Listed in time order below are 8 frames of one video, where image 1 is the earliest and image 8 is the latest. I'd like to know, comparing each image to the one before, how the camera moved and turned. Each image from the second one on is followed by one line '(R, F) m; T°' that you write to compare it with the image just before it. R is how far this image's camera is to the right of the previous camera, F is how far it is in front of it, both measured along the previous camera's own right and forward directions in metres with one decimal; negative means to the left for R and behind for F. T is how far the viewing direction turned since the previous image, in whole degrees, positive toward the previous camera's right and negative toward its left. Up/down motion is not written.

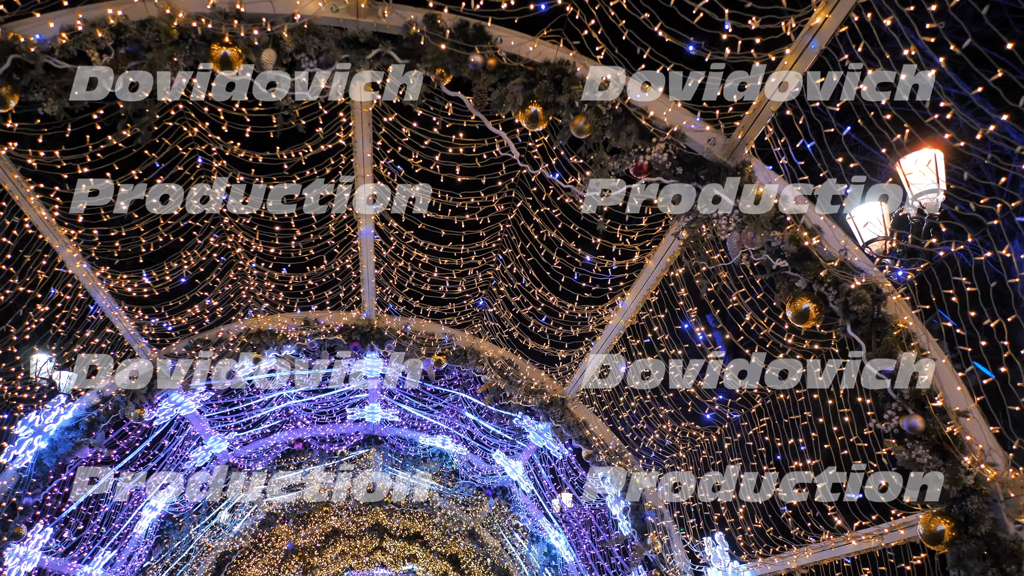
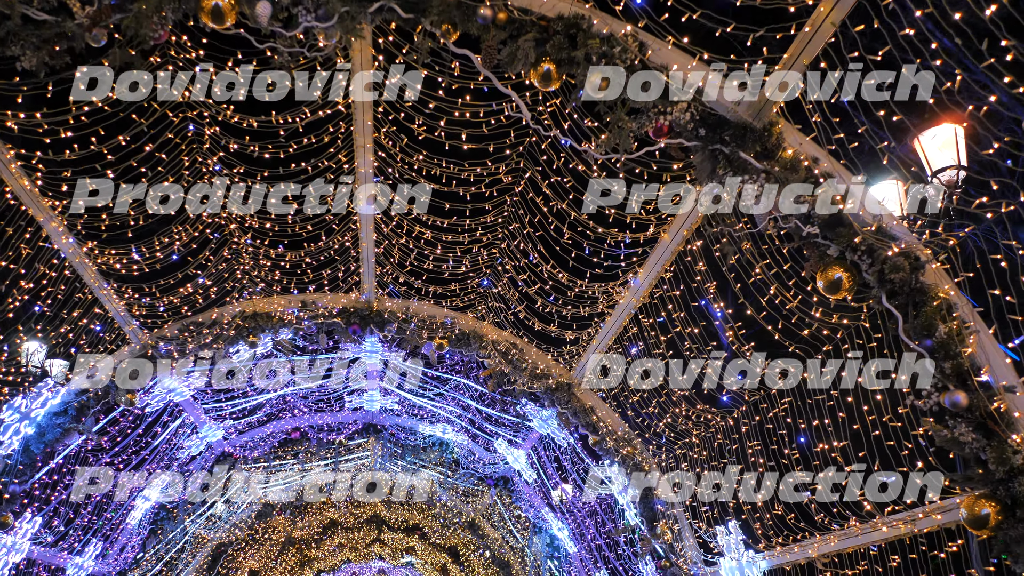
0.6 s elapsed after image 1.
(0.0, +0.2) m; 0°
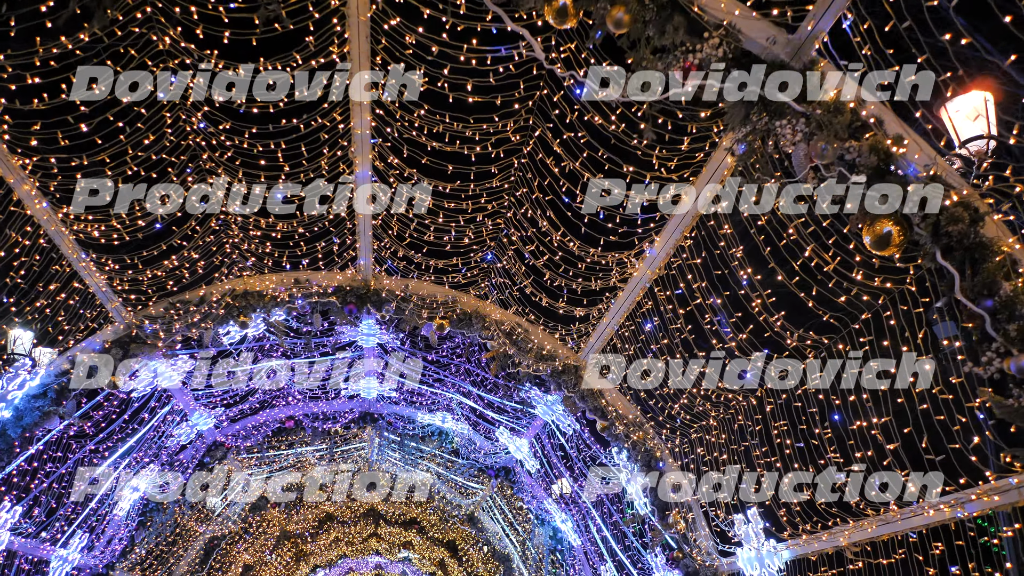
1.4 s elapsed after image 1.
(0.0, +0.3) m; 0°
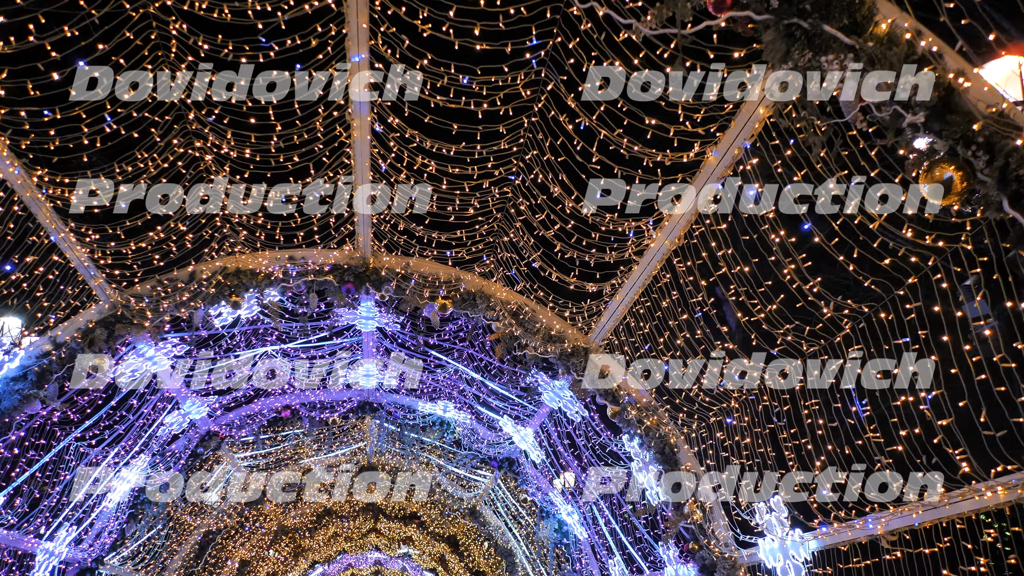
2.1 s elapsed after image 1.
(0.0, +0.3) m; 0°
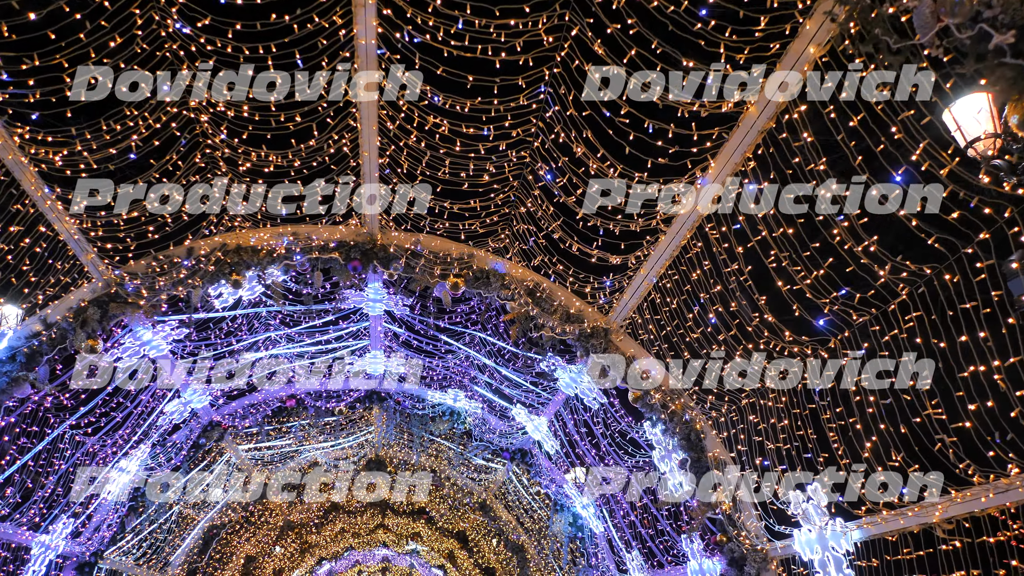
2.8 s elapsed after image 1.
(-0.1, +0.3) m; 0°
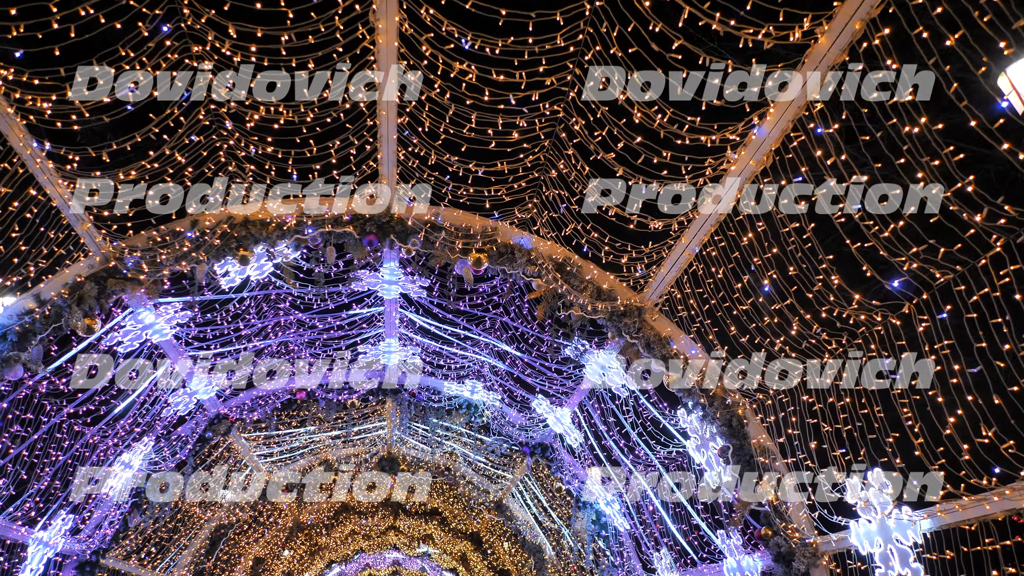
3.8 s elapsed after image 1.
(-0.1, +0.4) m; 0°
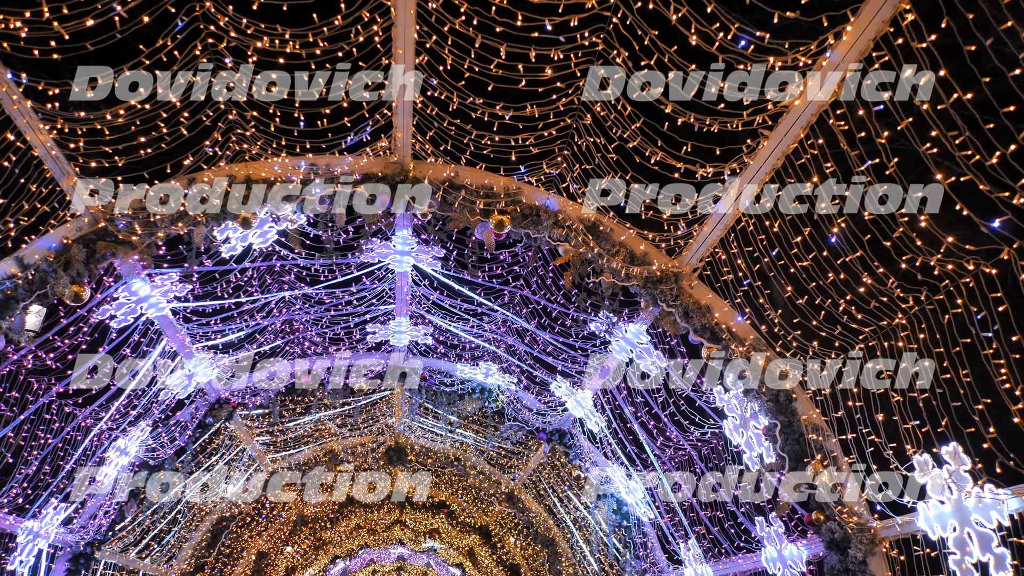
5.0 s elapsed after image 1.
(-0.1, +0.4) m; 0°
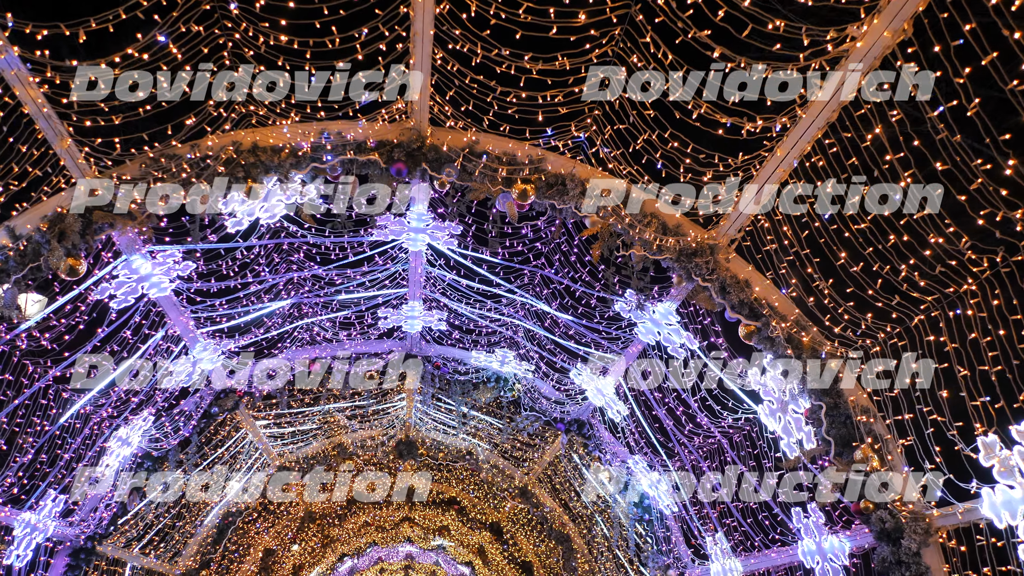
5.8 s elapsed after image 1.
(-0.1, +0.3) m; 0°
